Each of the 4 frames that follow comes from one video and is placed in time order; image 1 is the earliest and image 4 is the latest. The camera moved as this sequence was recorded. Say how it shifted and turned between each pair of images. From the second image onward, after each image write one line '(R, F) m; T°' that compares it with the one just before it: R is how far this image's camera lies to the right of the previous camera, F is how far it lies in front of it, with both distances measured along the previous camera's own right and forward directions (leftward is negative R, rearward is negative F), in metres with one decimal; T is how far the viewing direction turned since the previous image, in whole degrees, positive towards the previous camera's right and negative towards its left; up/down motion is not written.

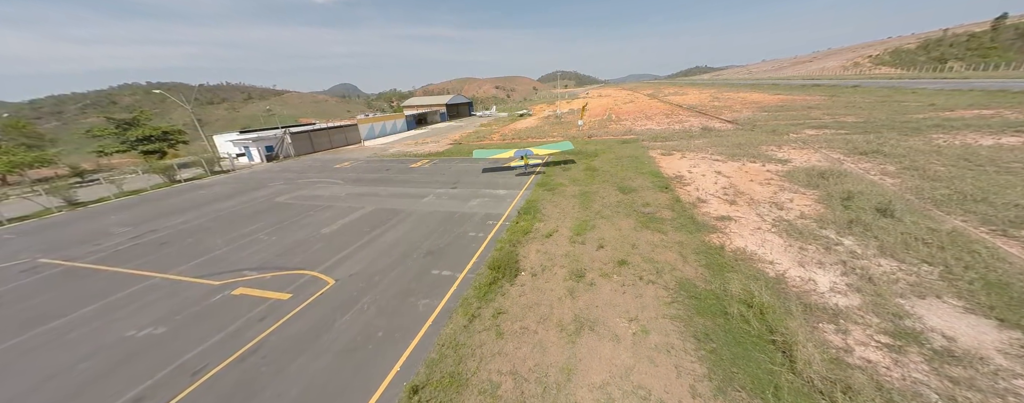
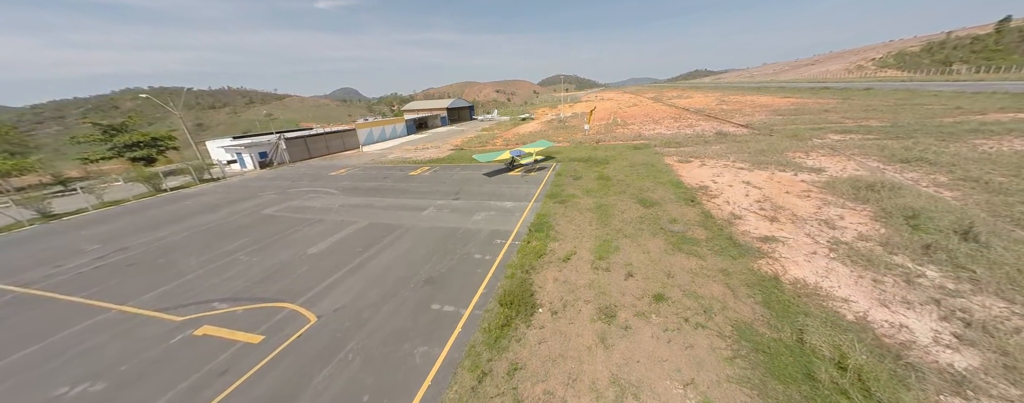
(-0.3, +1.2) m; 0°
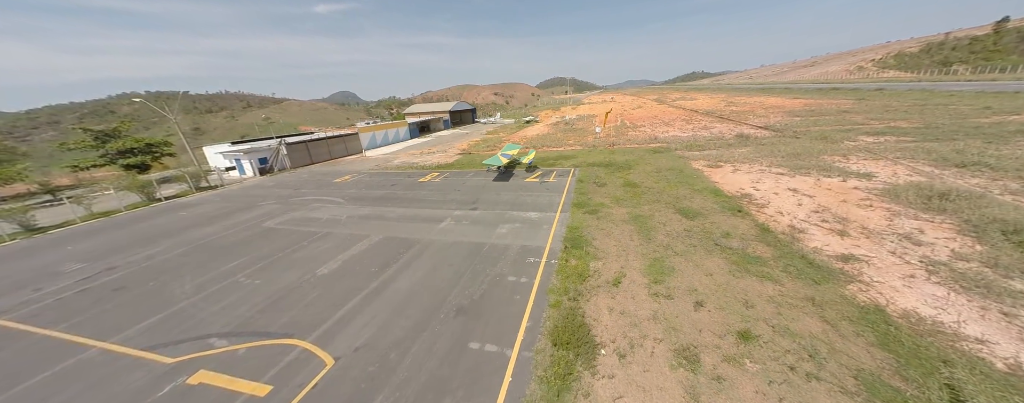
(-1.1, +1.0) m; 0°
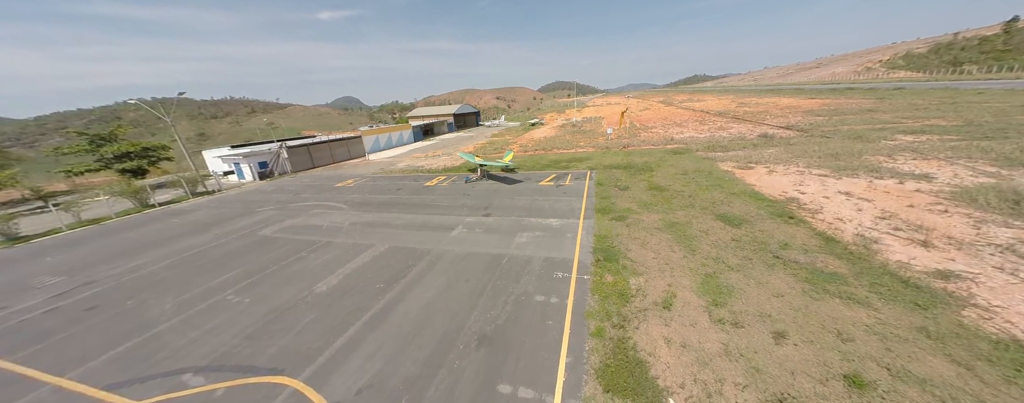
(-0.6, +1.0) m; 0°
